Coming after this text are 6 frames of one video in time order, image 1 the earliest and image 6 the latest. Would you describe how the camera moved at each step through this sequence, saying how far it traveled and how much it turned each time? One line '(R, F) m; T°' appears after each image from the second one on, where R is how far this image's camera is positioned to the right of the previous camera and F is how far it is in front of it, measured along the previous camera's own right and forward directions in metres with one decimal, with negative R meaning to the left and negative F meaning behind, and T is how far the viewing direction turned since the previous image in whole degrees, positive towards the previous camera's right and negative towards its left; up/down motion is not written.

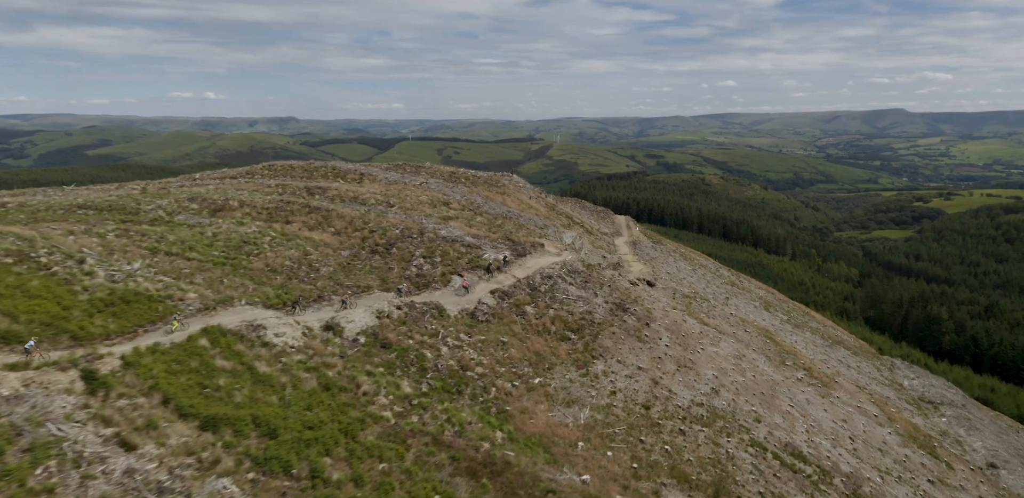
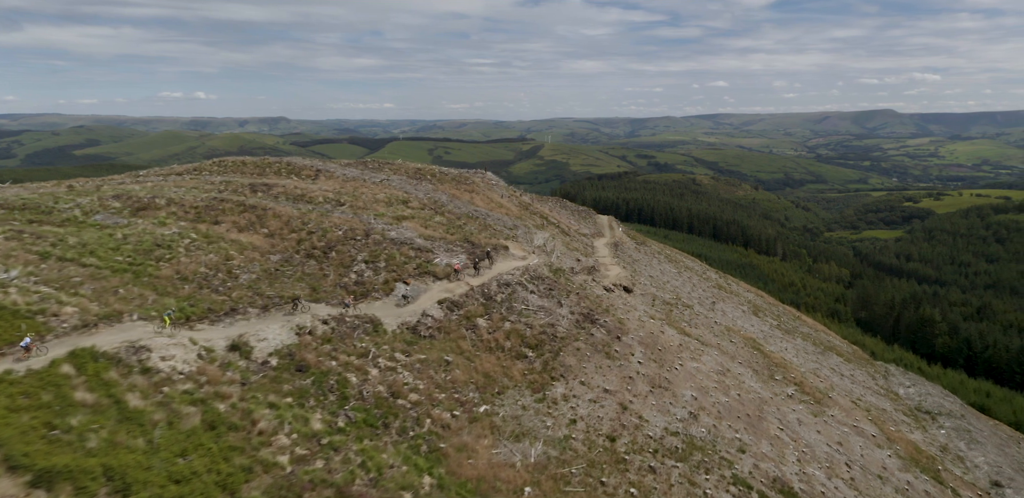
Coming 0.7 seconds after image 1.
(+2.9, +5.7) m; +1°
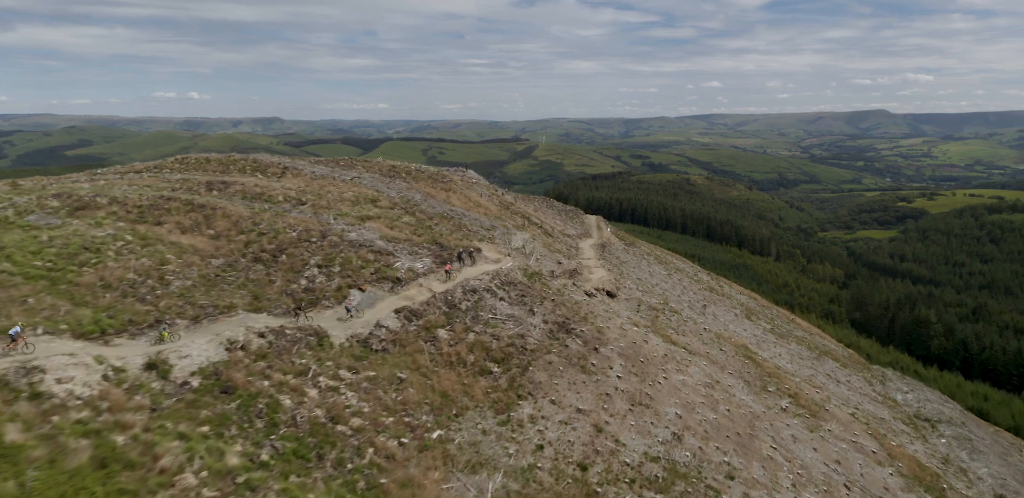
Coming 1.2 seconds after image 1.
(+1.9, +3.8) m; 0°
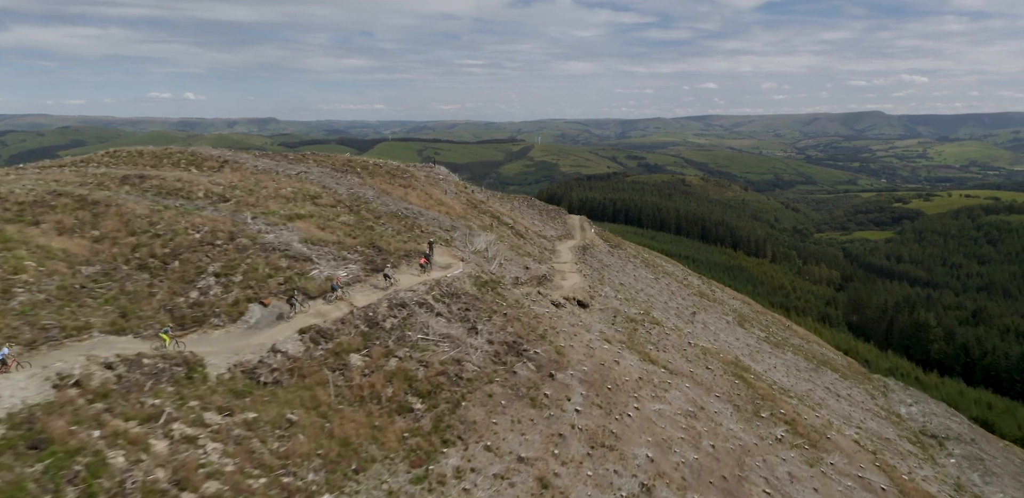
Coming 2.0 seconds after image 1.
(+3.2, +6.8) m; 0°
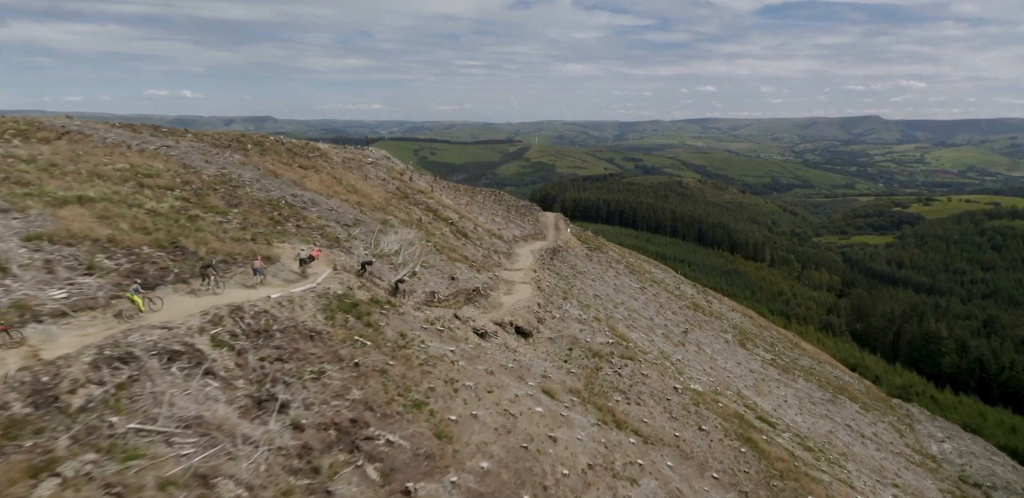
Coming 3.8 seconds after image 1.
(+5.1, +14.6) m; 0°
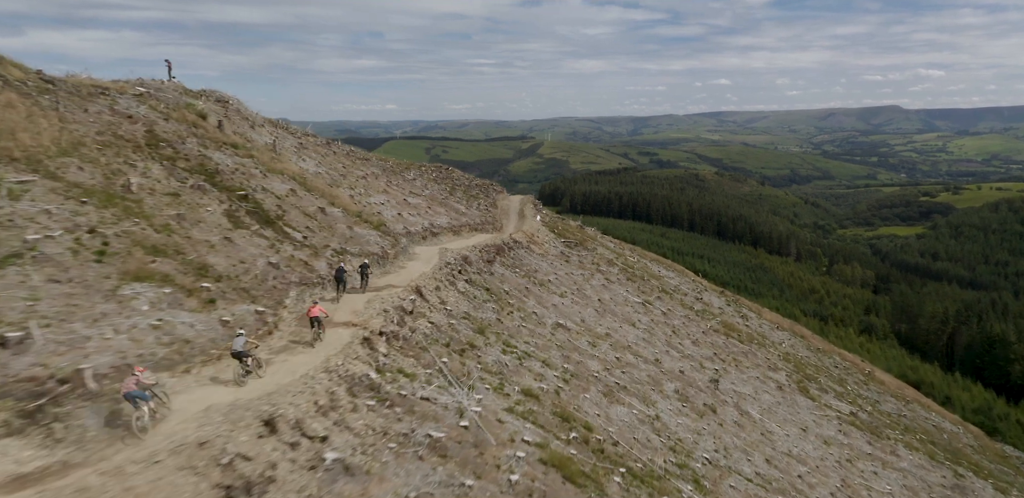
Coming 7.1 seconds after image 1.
(+7.1, +26.1) m; -2°
